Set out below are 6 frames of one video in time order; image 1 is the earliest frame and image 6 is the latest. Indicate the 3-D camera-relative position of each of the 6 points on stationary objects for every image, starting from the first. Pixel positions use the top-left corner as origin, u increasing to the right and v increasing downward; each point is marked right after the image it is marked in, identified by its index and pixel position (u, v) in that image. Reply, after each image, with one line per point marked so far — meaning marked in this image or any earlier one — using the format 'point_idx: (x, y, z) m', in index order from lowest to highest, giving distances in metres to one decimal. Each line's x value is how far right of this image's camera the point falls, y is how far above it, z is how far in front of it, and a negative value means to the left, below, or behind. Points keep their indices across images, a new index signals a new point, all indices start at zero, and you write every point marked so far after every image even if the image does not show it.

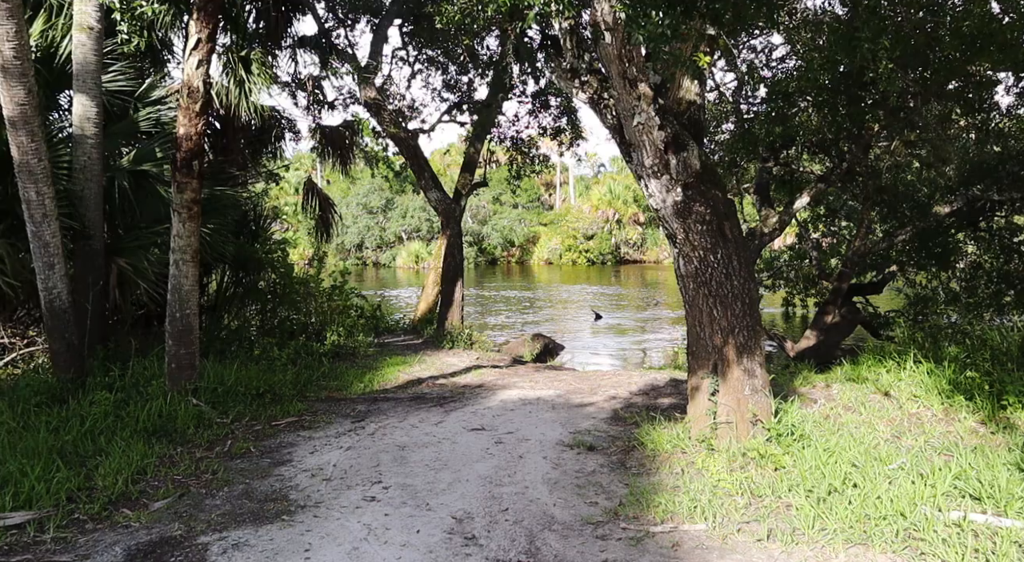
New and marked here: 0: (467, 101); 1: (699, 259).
0: (-0.6, +2.6, +11.1) m
1: (+1.2, +0.1, +4.8) m
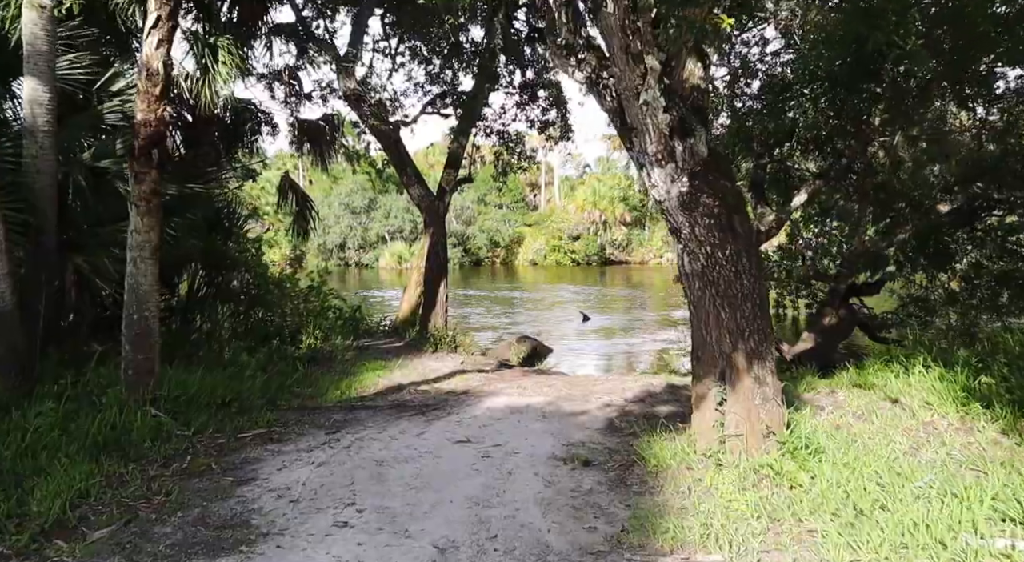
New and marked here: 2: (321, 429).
0: (-0.8, +2.6, +10.6) m
1: (+1.1, +0.1, +4.3) m
2: (-1.4, -1.1, +5.7) m
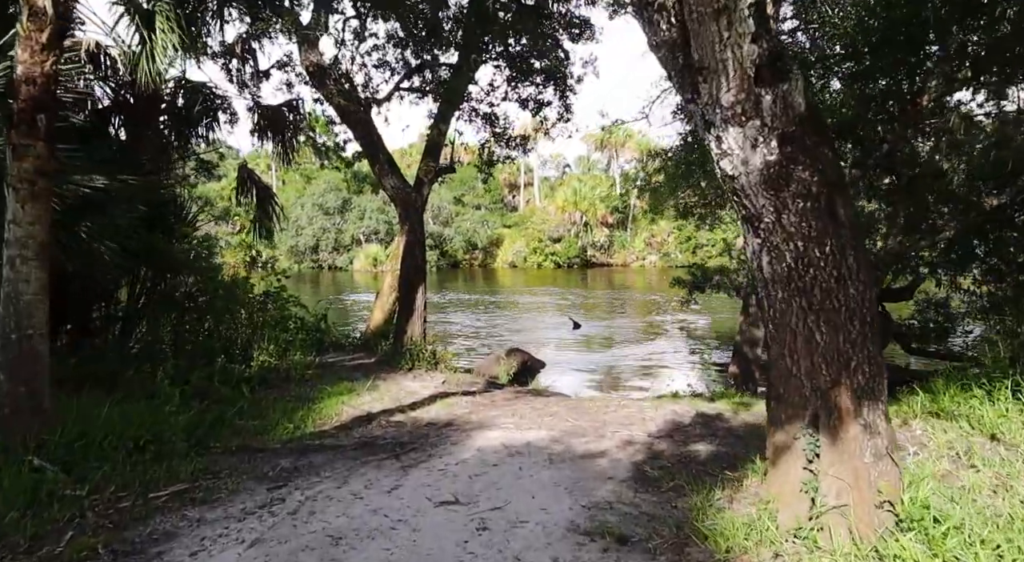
0: (-1.0, +2.5, +9.3) m
1: (+1.2, +0.1, +3.1) m
2: (-1.4, -1.2, +4.3) m
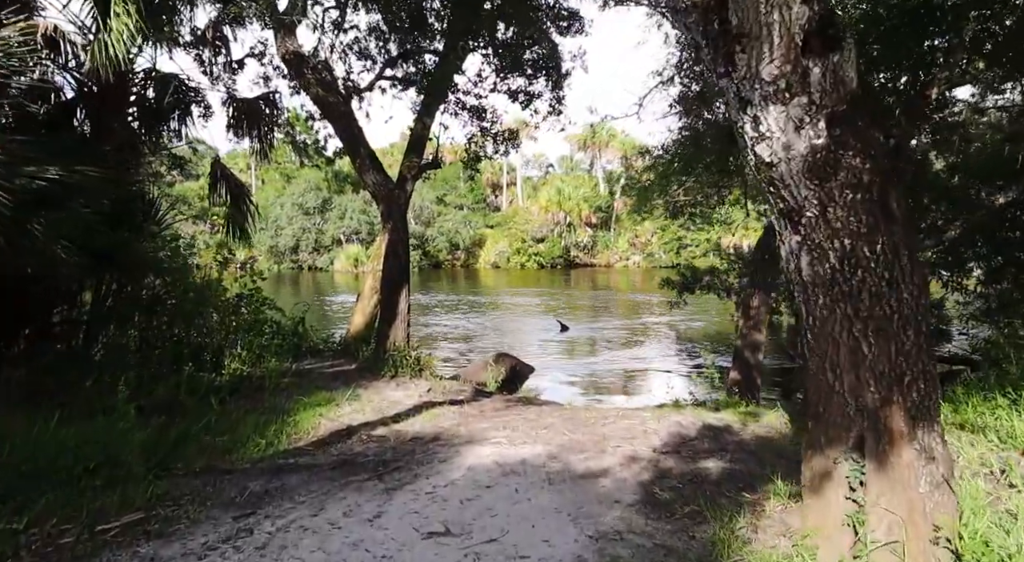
0: (-1.1, +2.5, +8.9) m
1: (+1.2, +0.1, +2.7) m
2: (-1.5, -1.2, +3.8) m
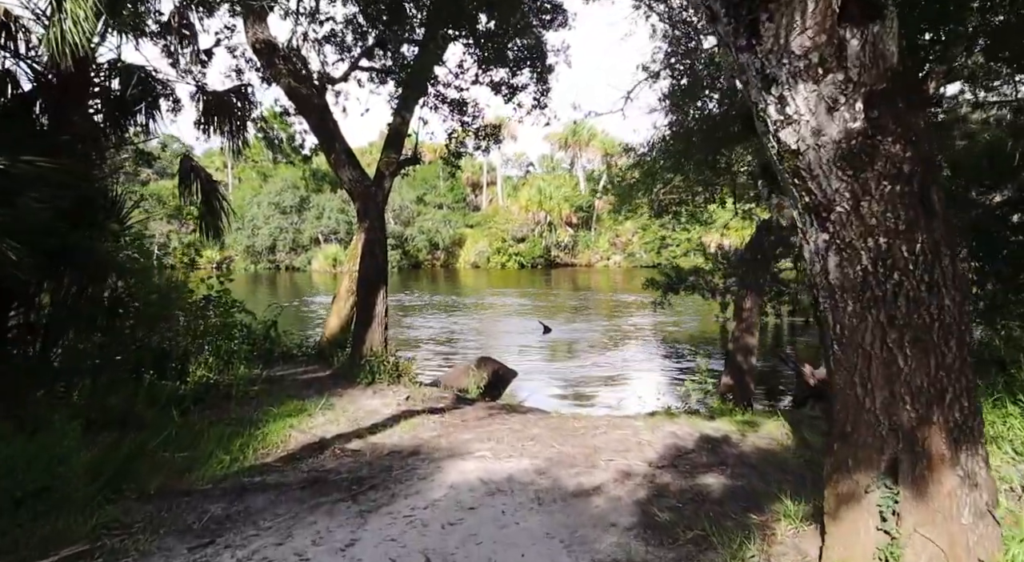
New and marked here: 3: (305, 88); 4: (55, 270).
0: (-1.3, +2.5, +8.5) m
1: (+1.1, +0.1, +2.3) m
2: (-1.5, -1.2, +3.5) m
3: (-2.1, +2.0, +7.6) m
4: (-3.5, +0.1, +5.7) m
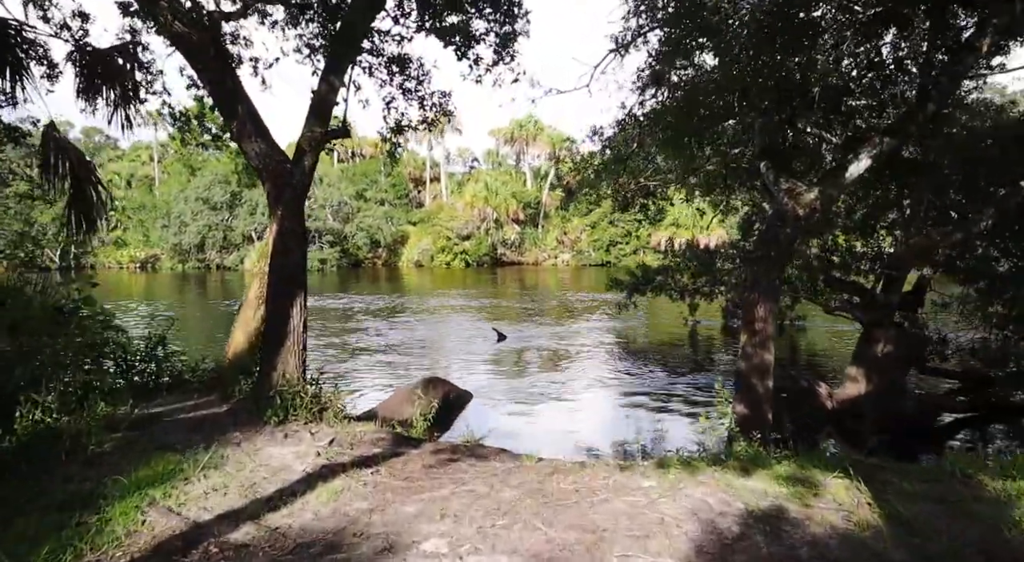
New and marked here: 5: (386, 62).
0: (-1.7, +2.5, +6.8) m
1: (+1.2, +0.1, +0.8) m
2: (-1.6, -1.2, +1.7) m
3: (-2.5, +1.9, +5.9) m
4: (-3.7, 0.0, +3.8) m
5: (-1.1, +2.0, +6.8) m
